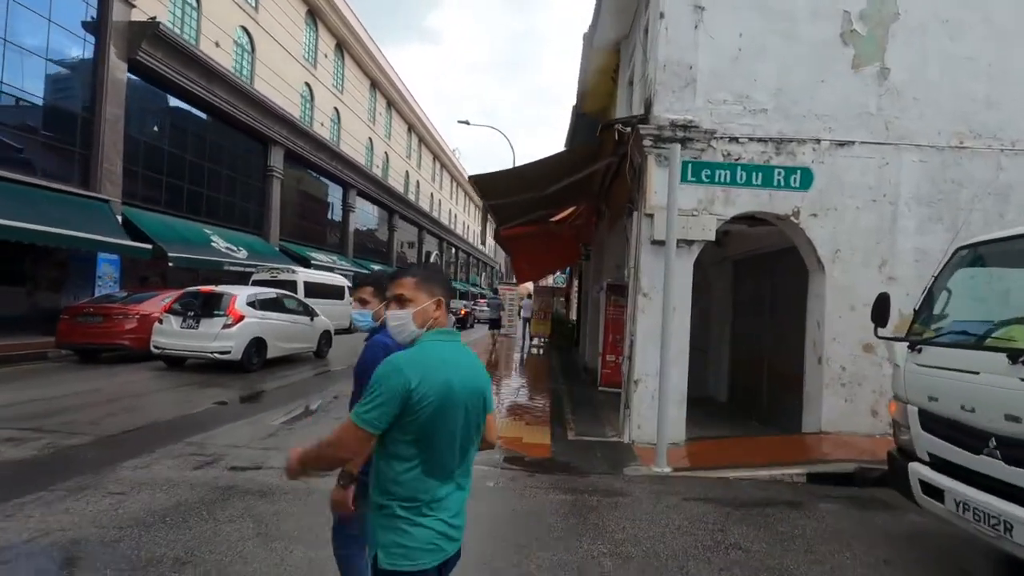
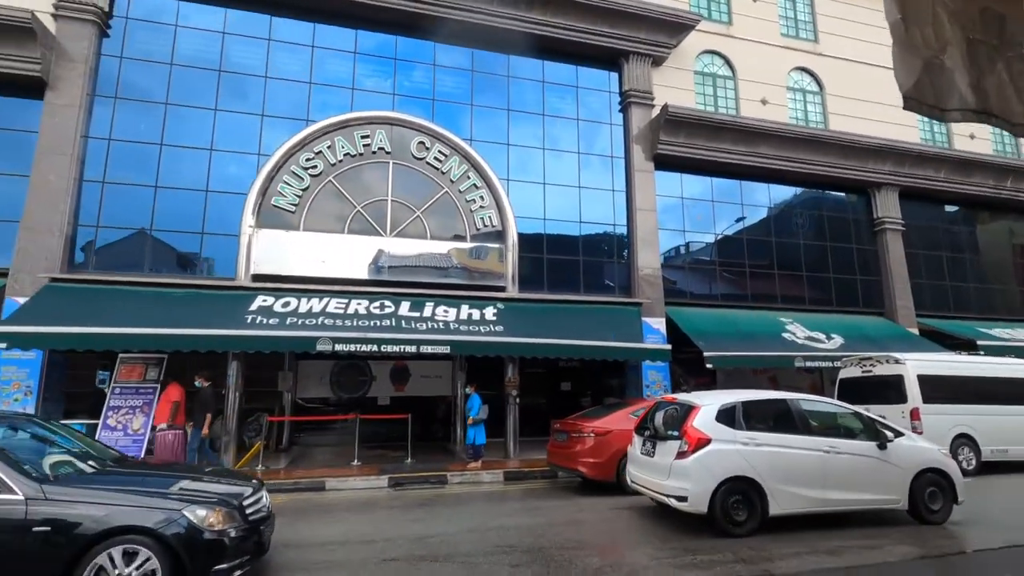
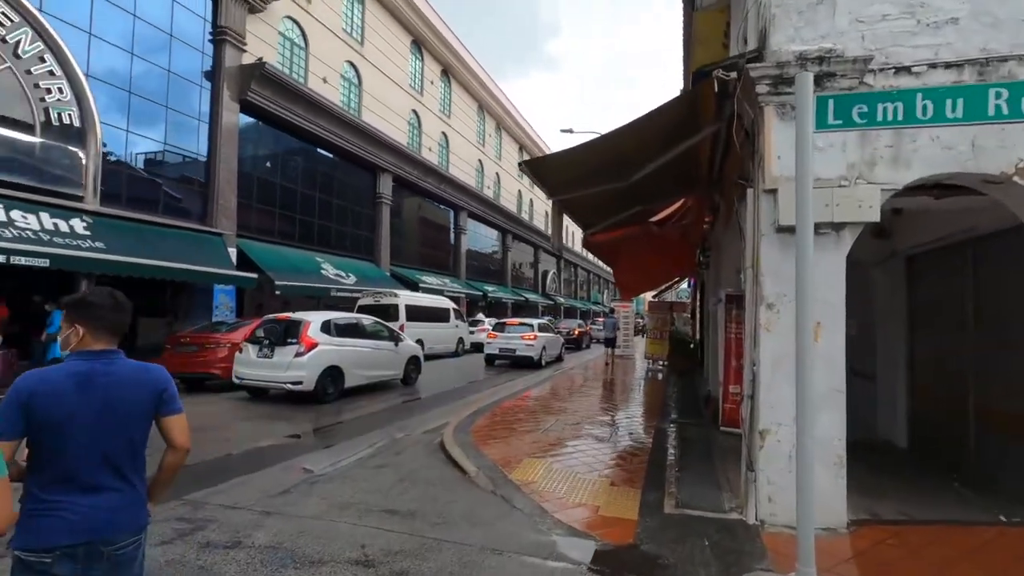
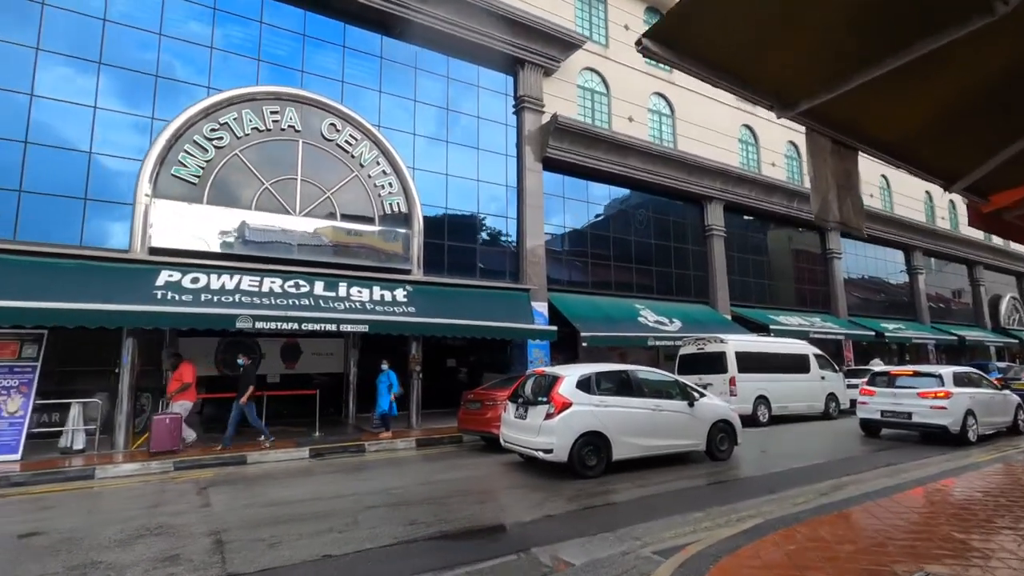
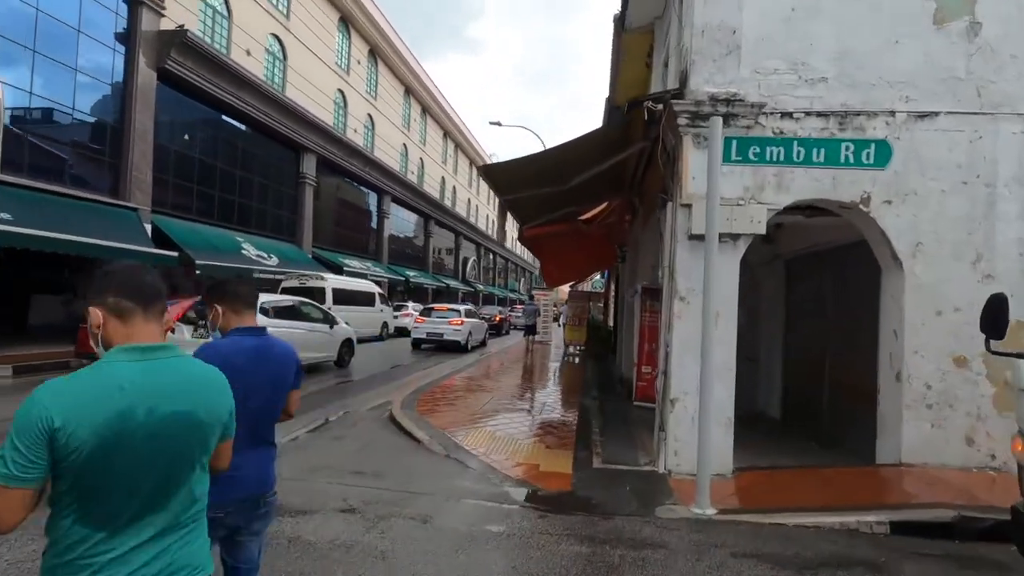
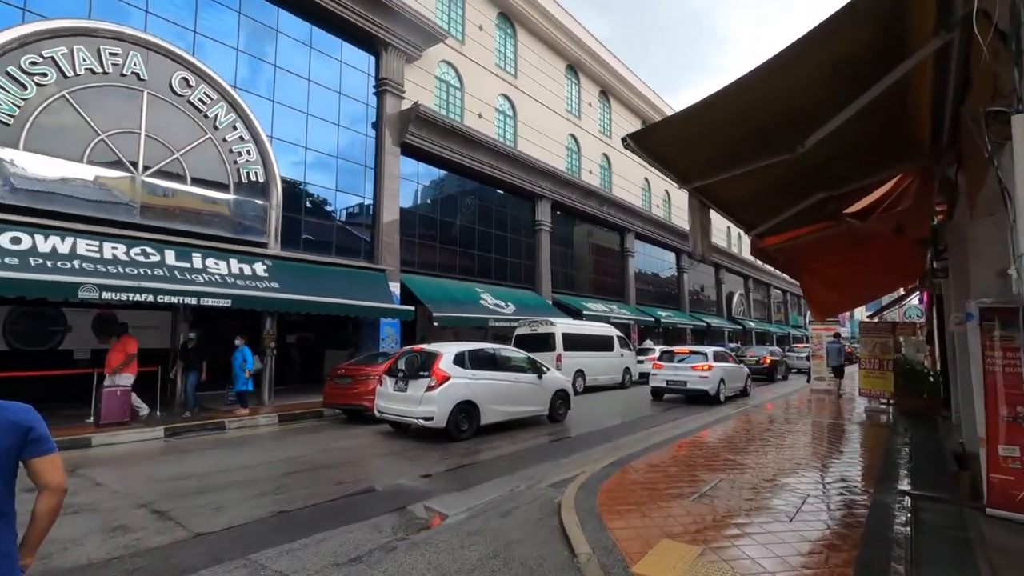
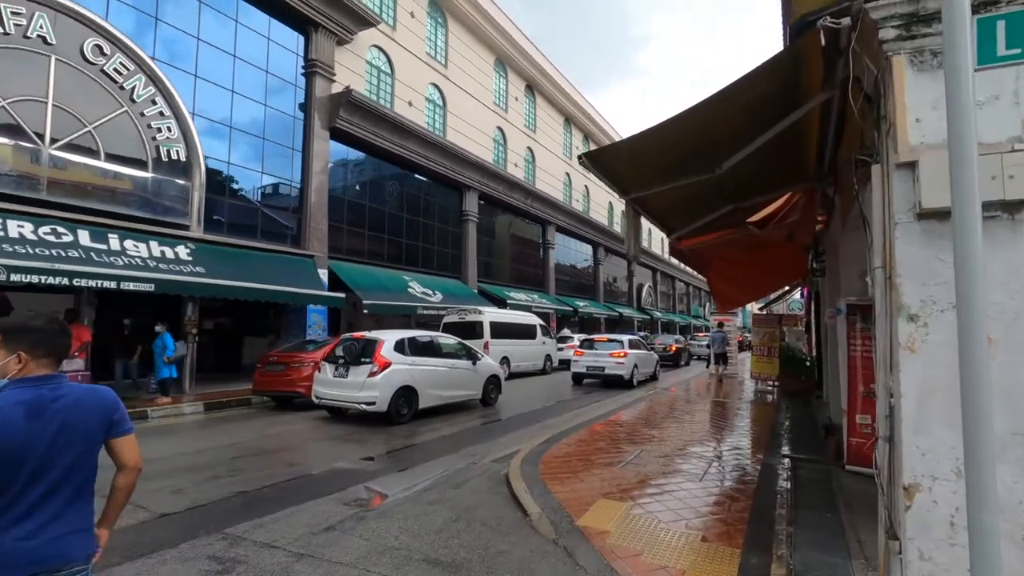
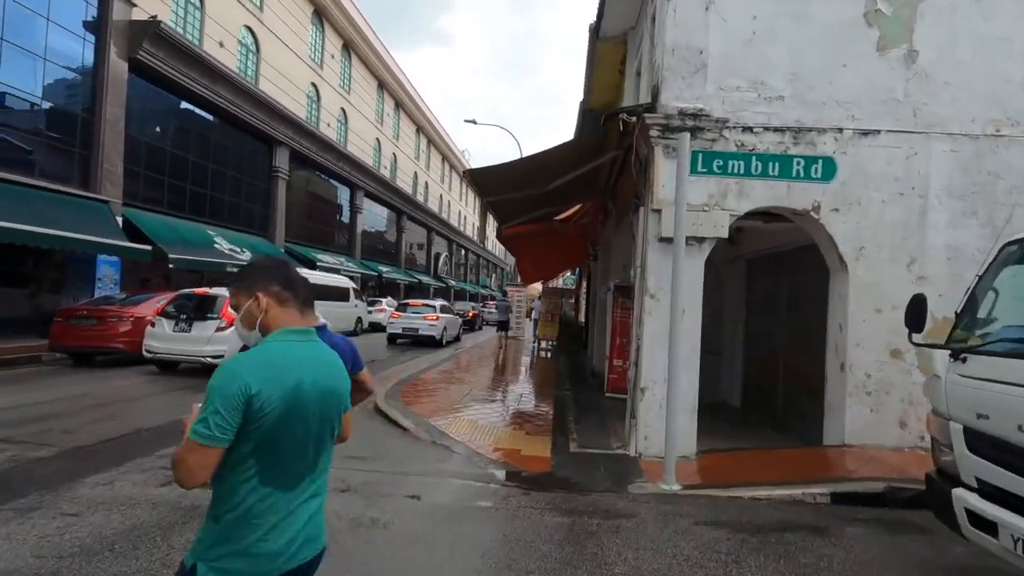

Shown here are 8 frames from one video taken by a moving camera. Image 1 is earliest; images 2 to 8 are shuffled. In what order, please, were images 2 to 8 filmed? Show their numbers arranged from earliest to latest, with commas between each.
8, 5, 3, 7, 6, 4, 2
